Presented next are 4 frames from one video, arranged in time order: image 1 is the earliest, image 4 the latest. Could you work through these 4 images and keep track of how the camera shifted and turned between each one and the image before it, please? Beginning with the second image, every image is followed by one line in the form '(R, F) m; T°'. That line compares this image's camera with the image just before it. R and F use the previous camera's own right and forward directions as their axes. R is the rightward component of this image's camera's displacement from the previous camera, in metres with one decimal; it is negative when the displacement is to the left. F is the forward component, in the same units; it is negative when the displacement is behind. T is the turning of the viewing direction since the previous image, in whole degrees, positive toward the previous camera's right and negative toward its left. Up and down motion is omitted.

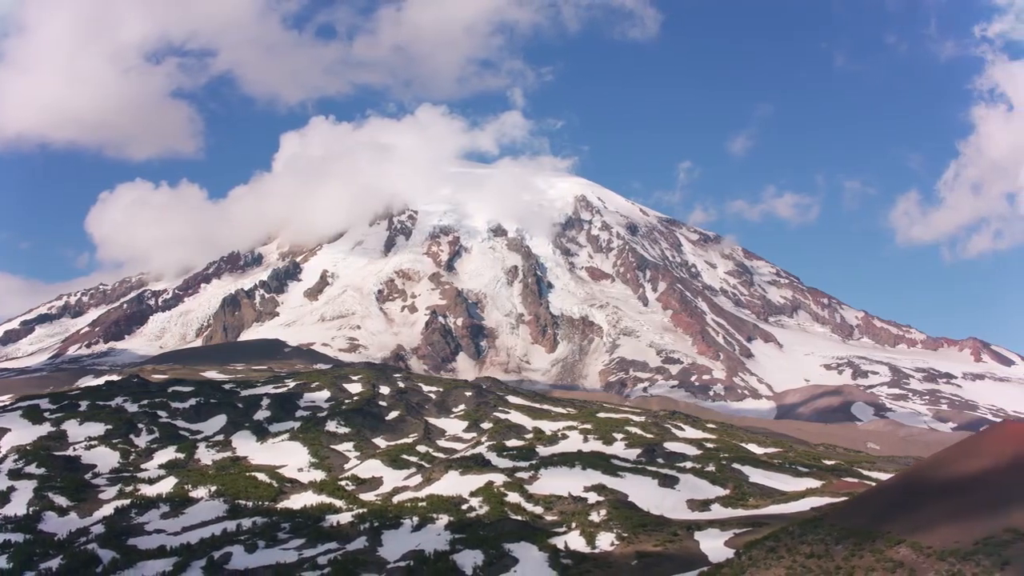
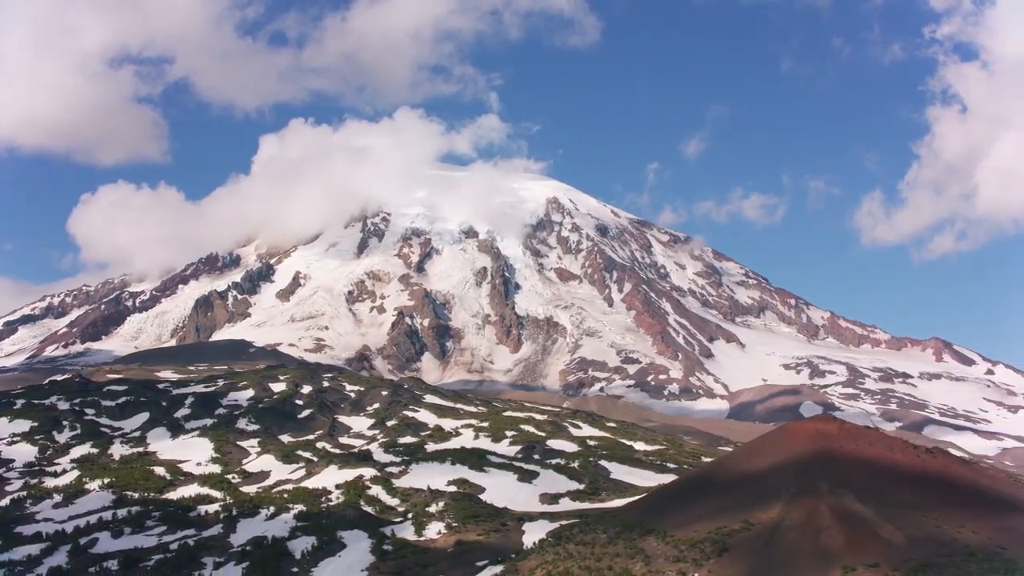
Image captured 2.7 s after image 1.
(+20.5, -5.8) m; -1°
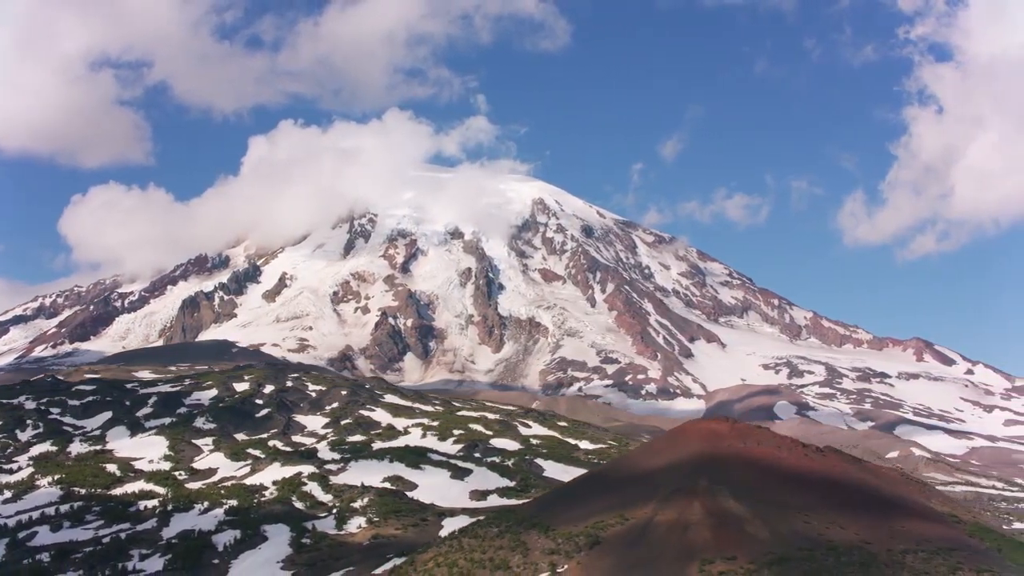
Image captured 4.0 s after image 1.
(+10.5, -3.0) m; 0°
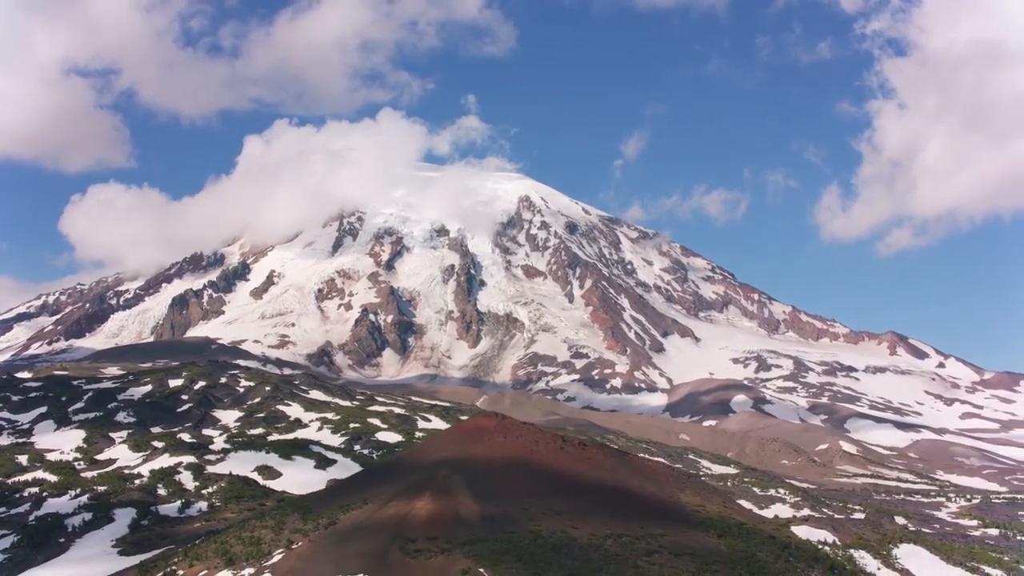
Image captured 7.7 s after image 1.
(+27.2, -6.8) m; -2°
